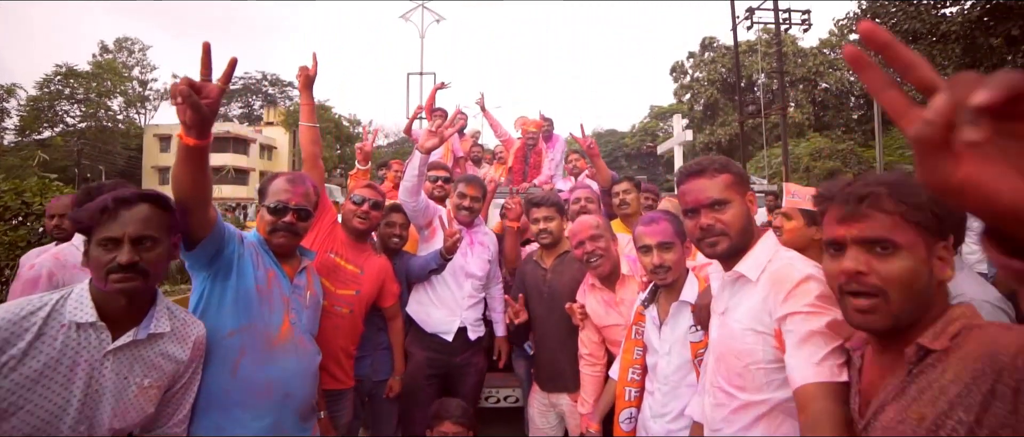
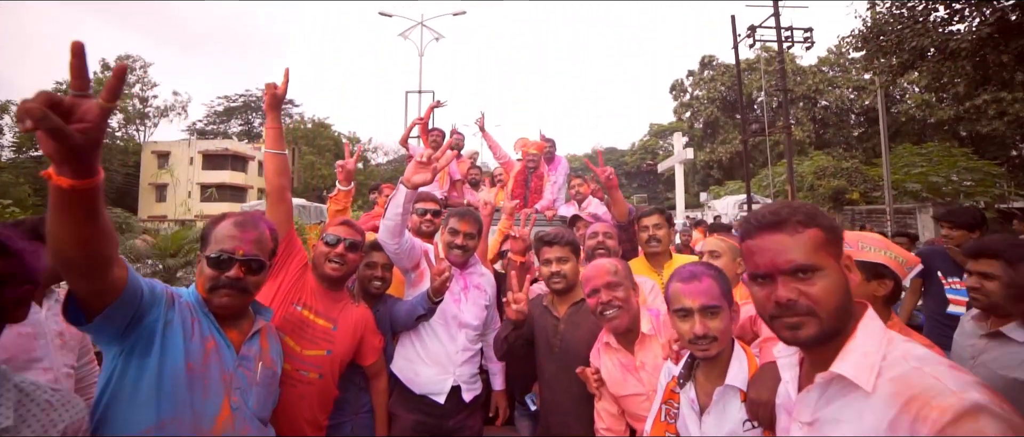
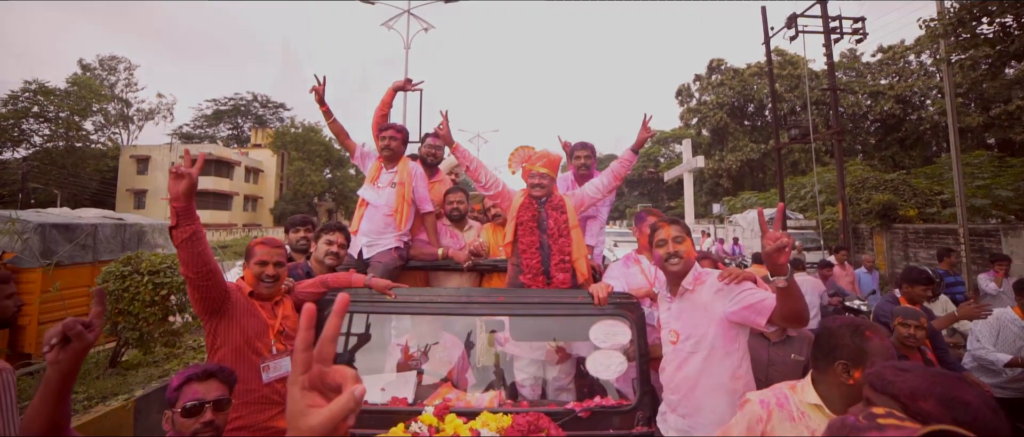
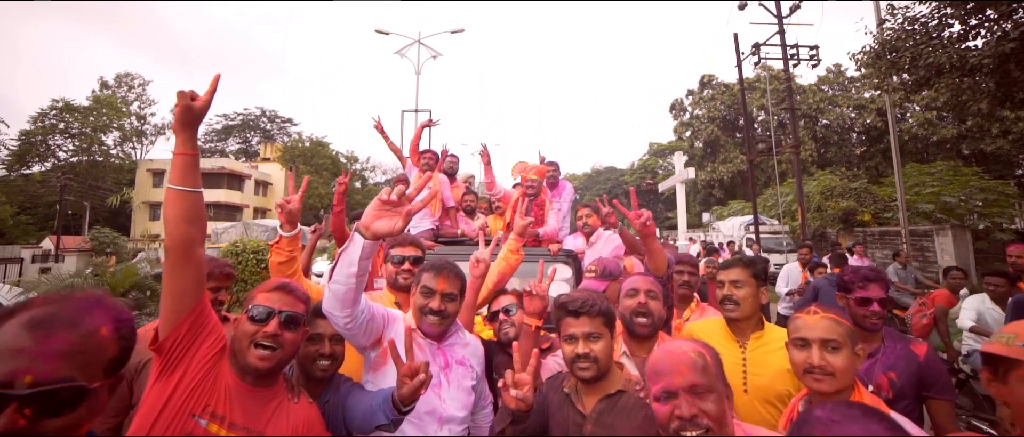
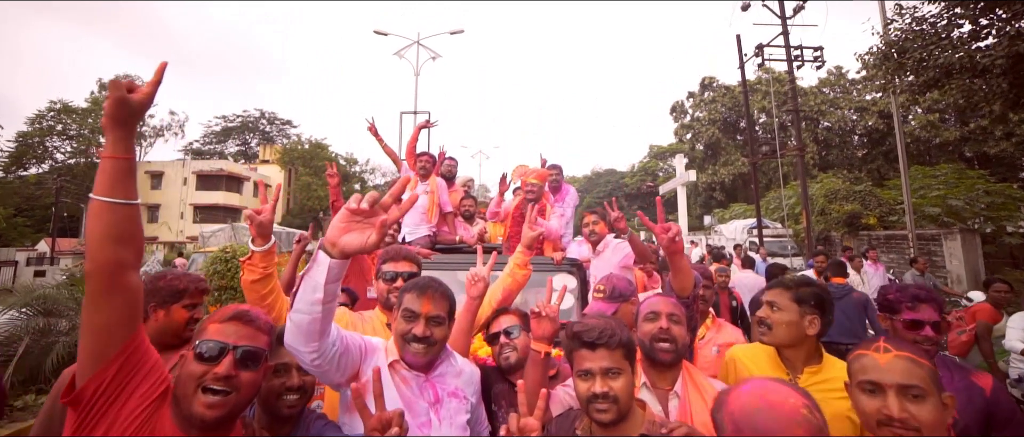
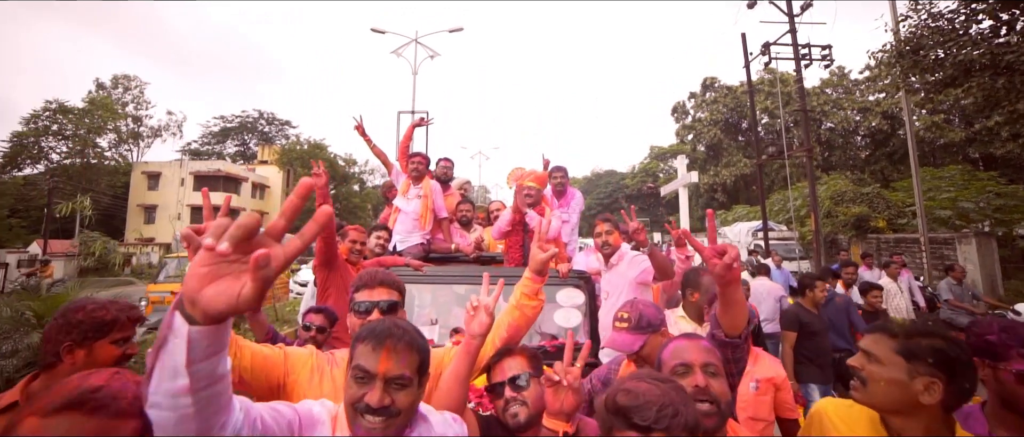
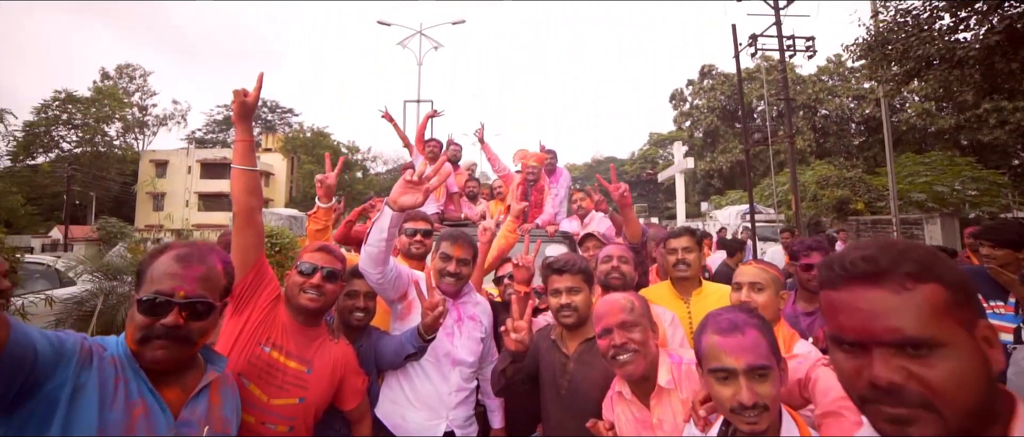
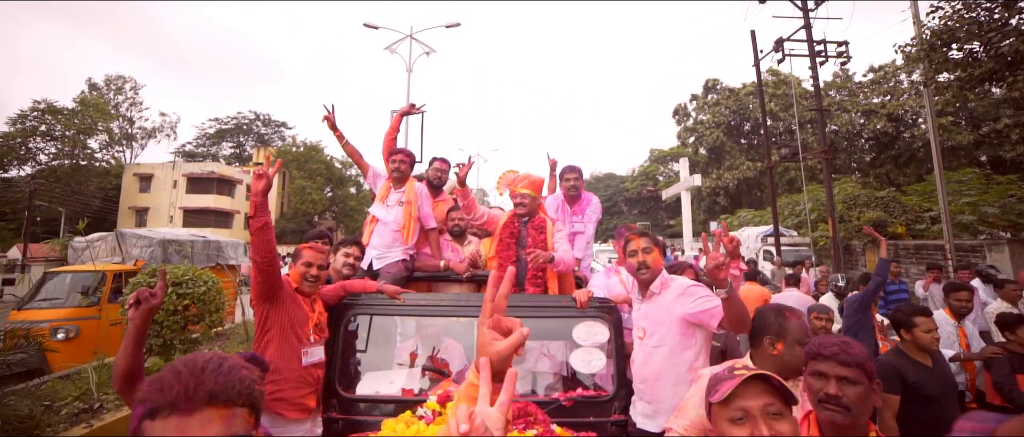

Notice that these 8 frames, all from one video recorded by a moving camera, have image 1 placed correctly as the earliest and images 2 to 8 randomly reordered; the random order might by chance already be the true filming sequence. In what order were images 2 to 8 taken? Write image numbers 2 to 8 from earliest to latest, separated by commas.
2, 7, 4, 5, 6, 8, 3
